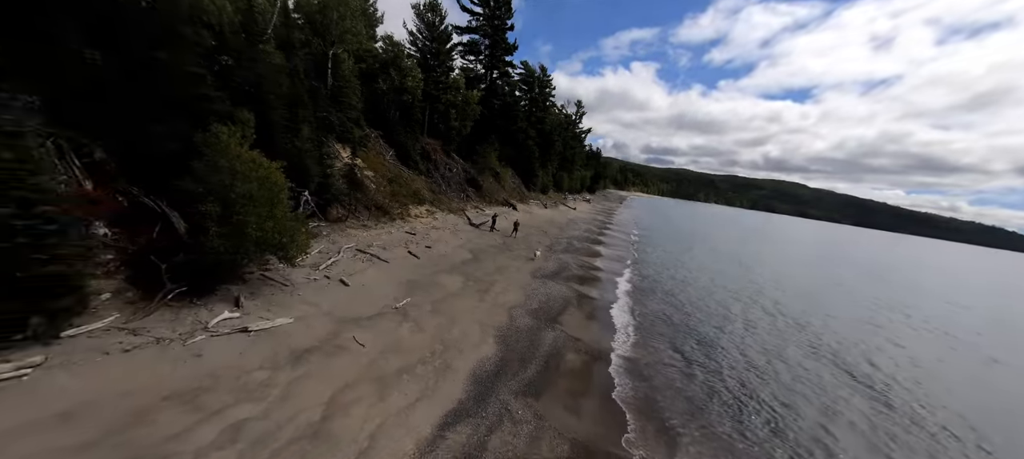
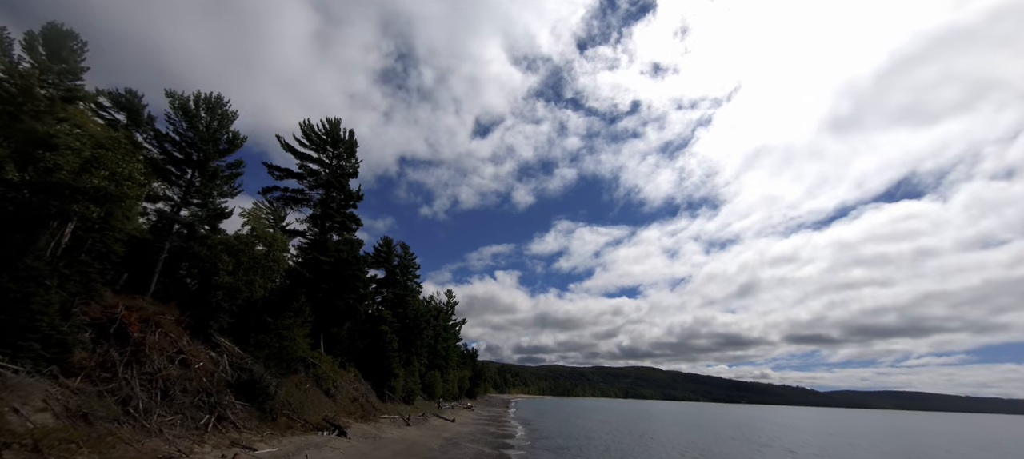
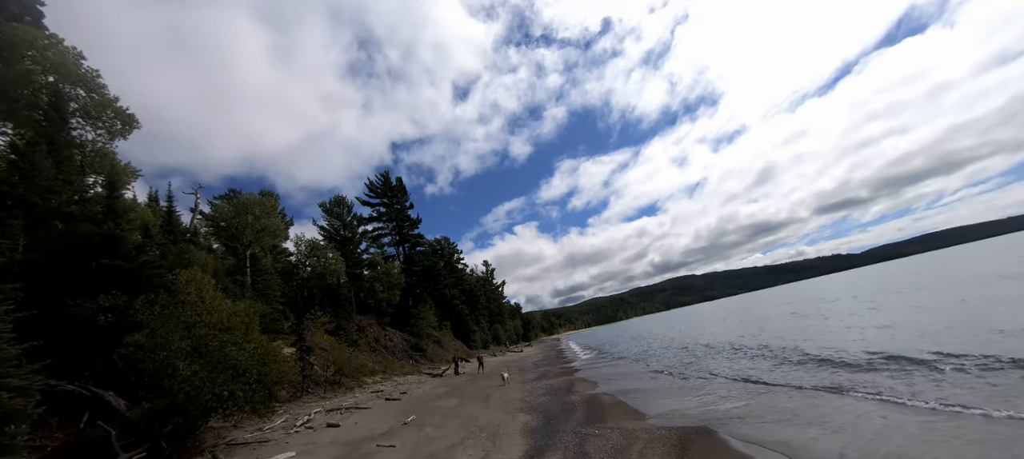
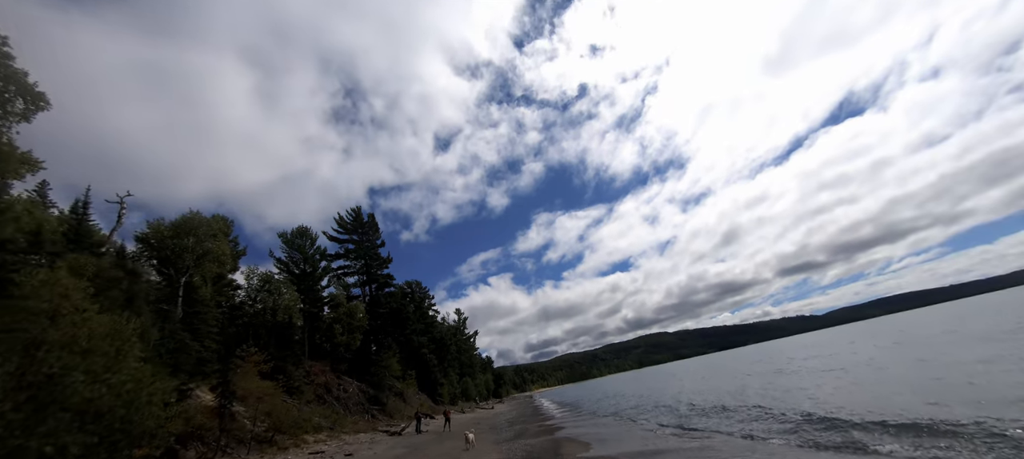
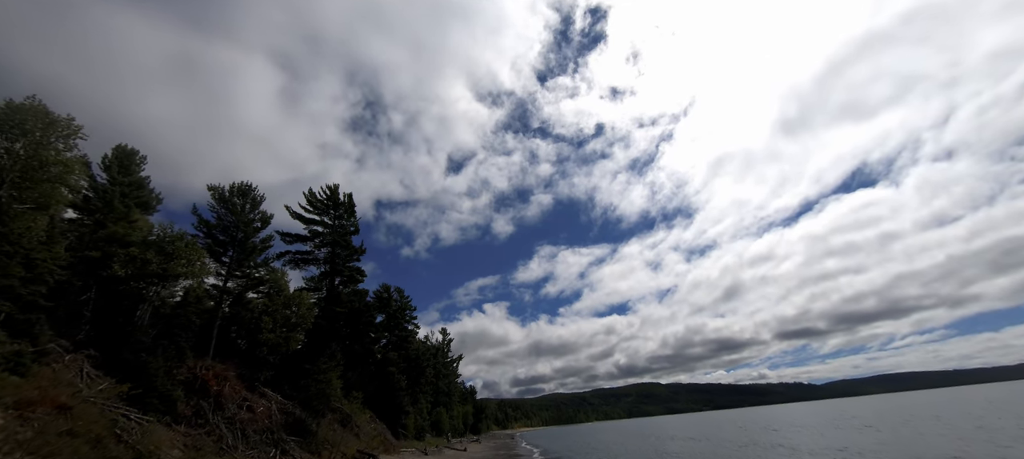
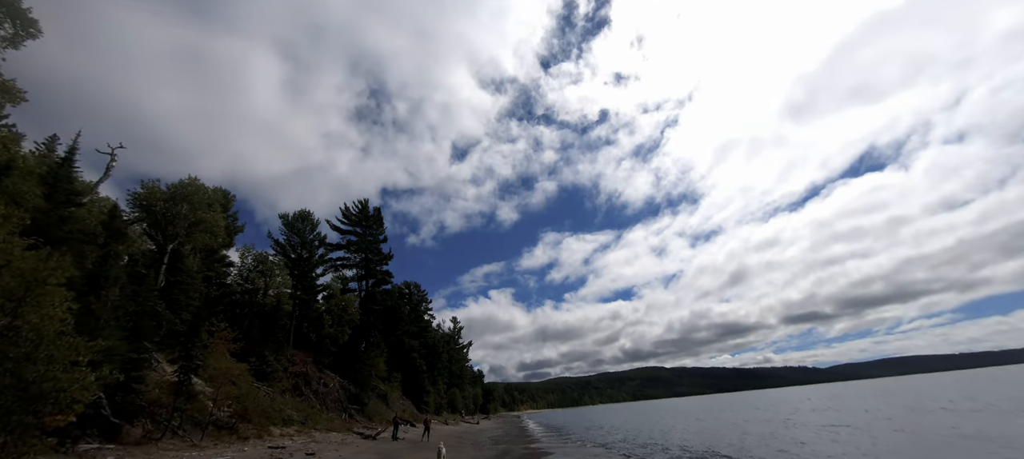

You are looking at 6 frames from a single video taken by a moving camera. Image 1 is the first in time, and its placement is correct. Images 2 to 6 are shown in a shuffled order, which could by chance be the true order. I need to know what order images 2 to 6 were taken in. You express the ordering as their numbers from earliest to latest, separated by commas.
3, 4, 6, 5, 2
